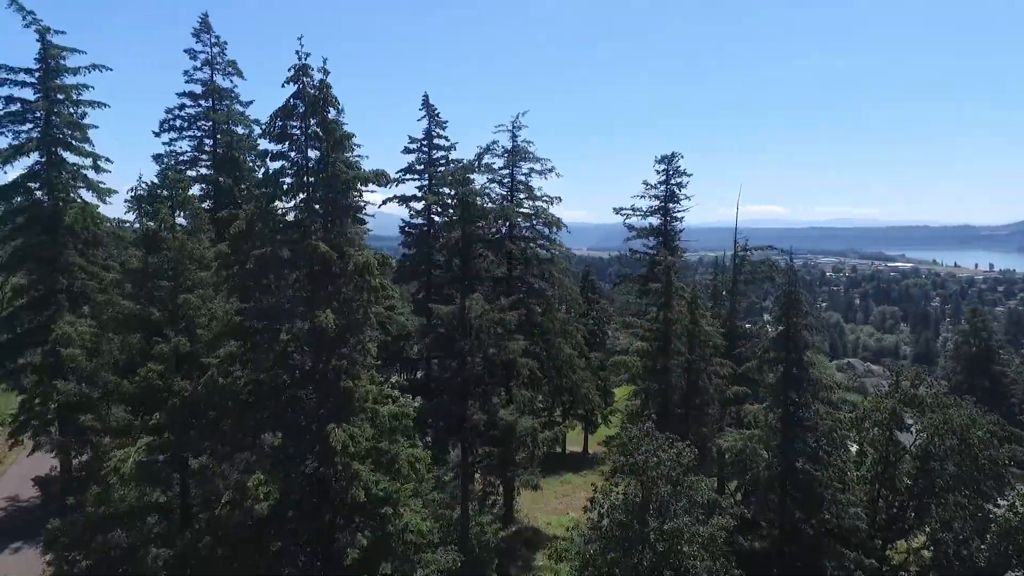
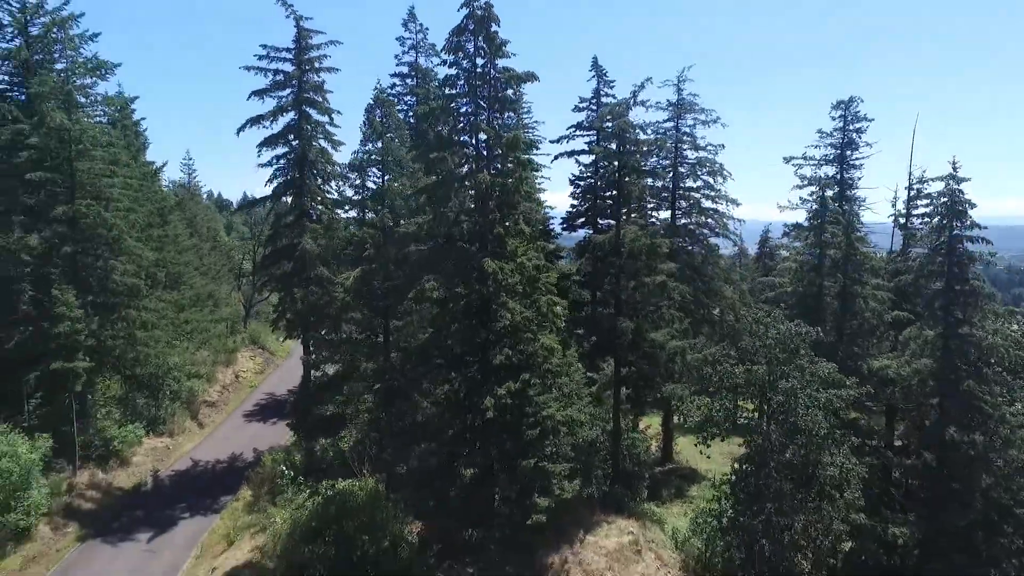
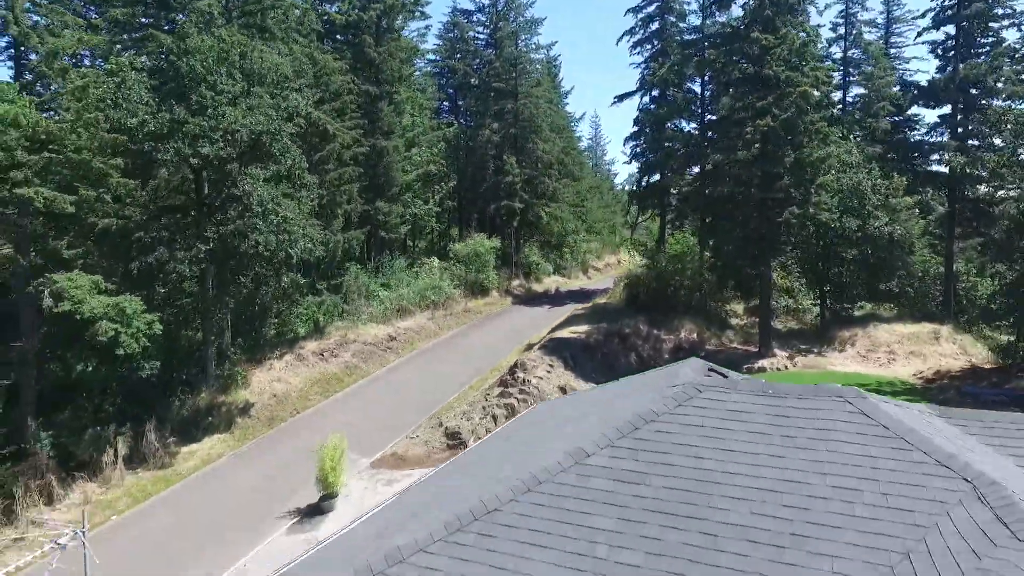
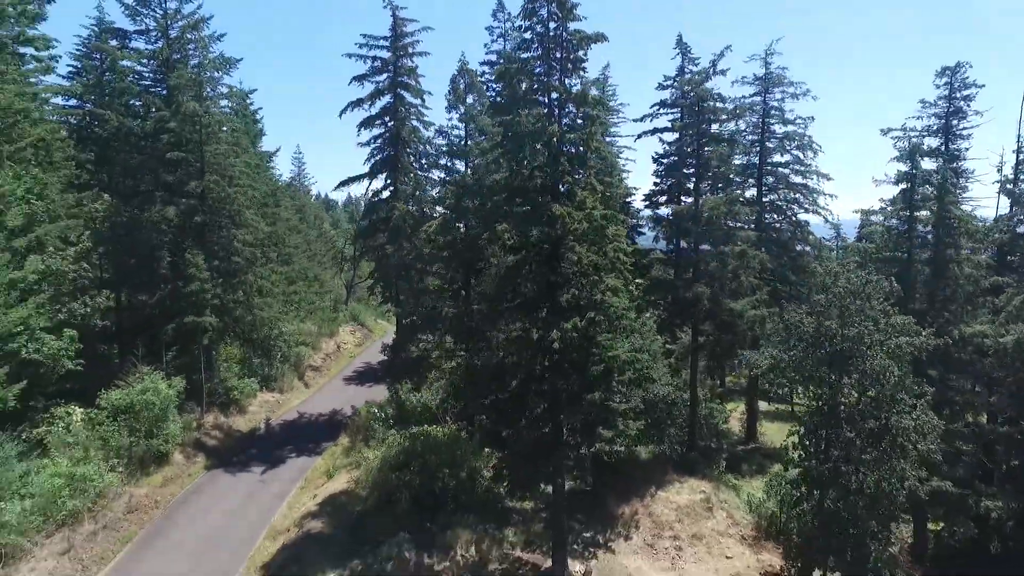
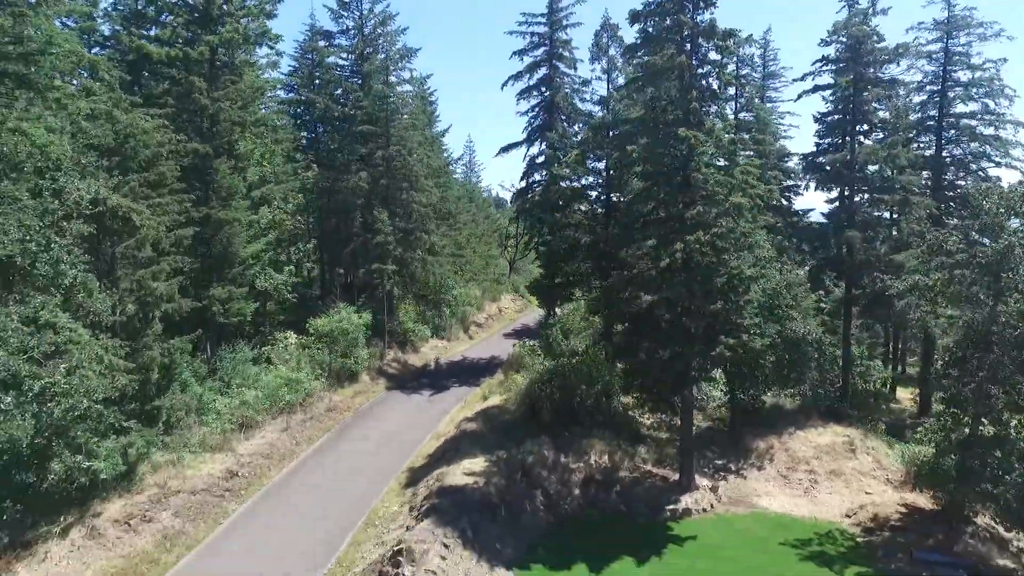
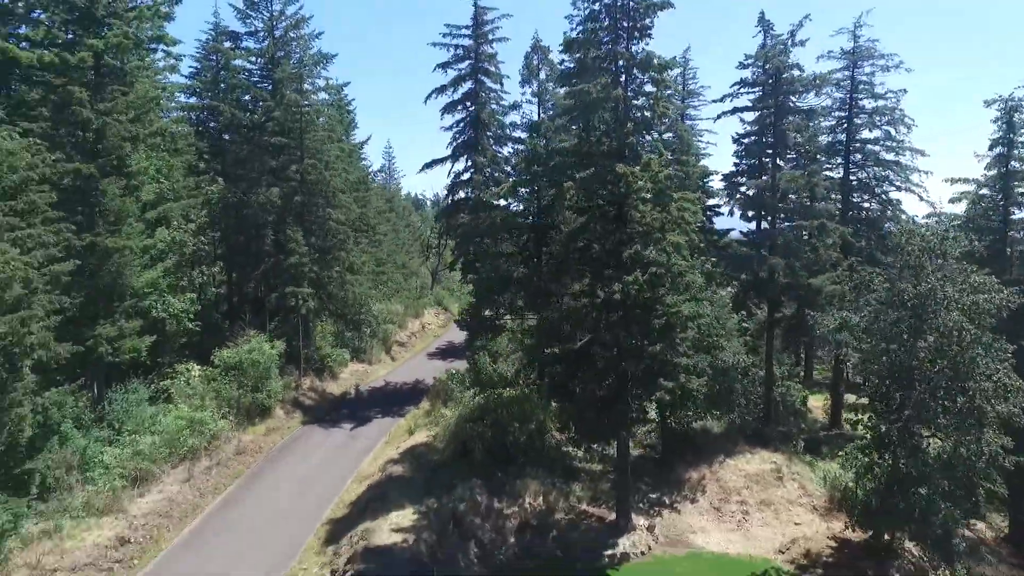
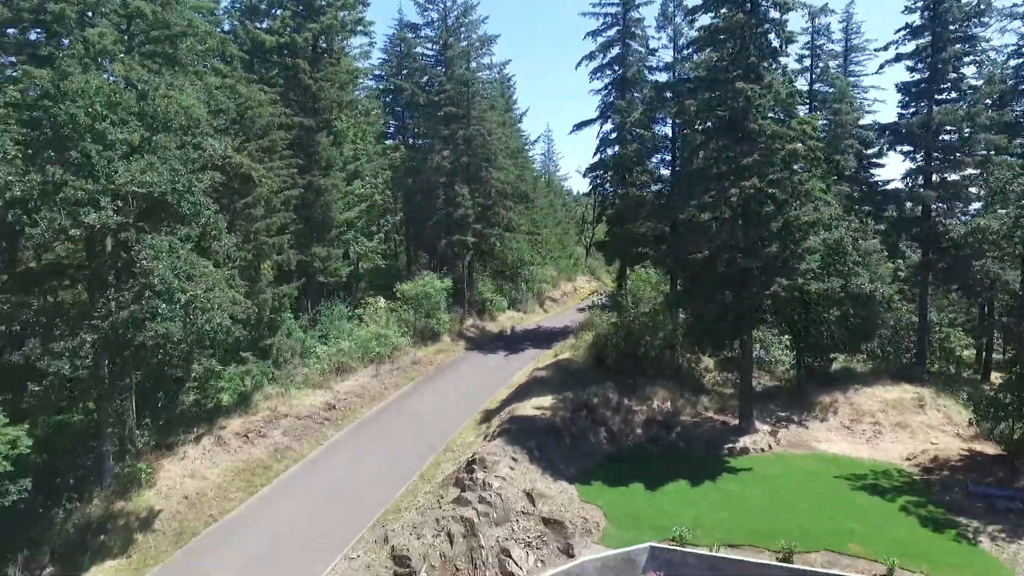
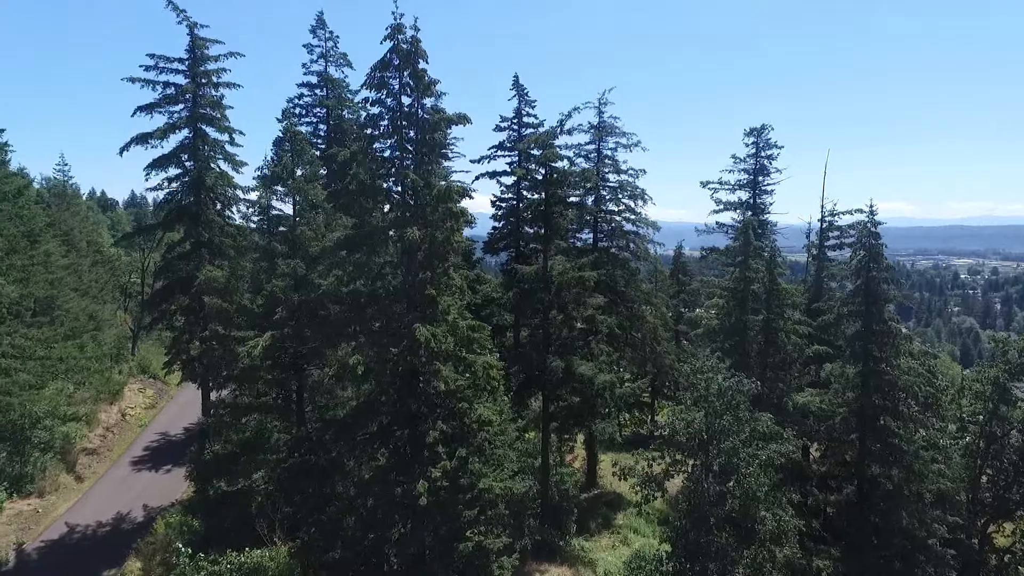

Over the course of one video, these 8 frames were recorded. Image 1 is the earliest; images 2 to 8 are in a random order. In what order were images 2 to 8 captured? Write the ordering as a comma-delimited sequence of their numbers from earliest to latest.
8, 2, 4, 6, 5, 7, 3
